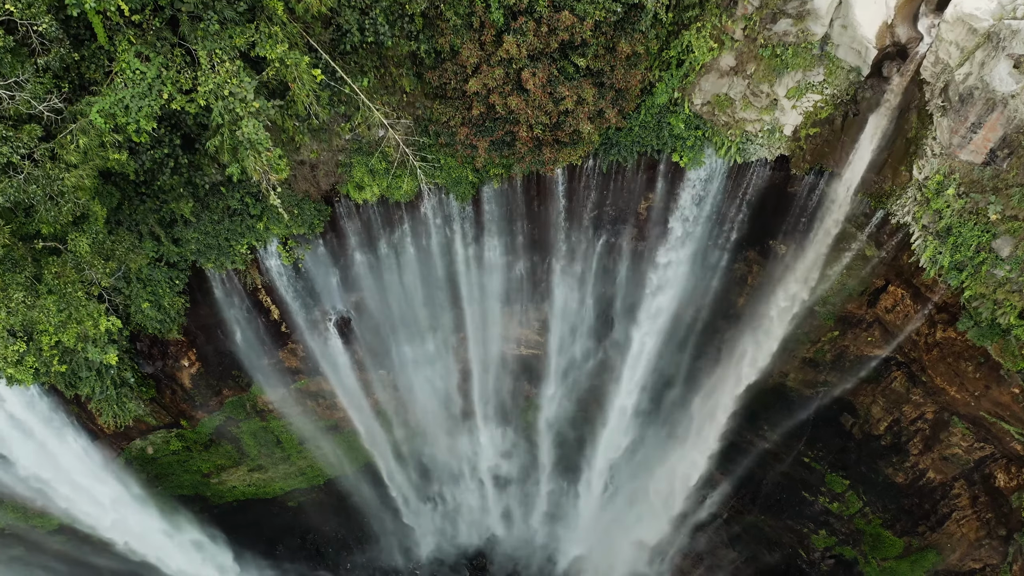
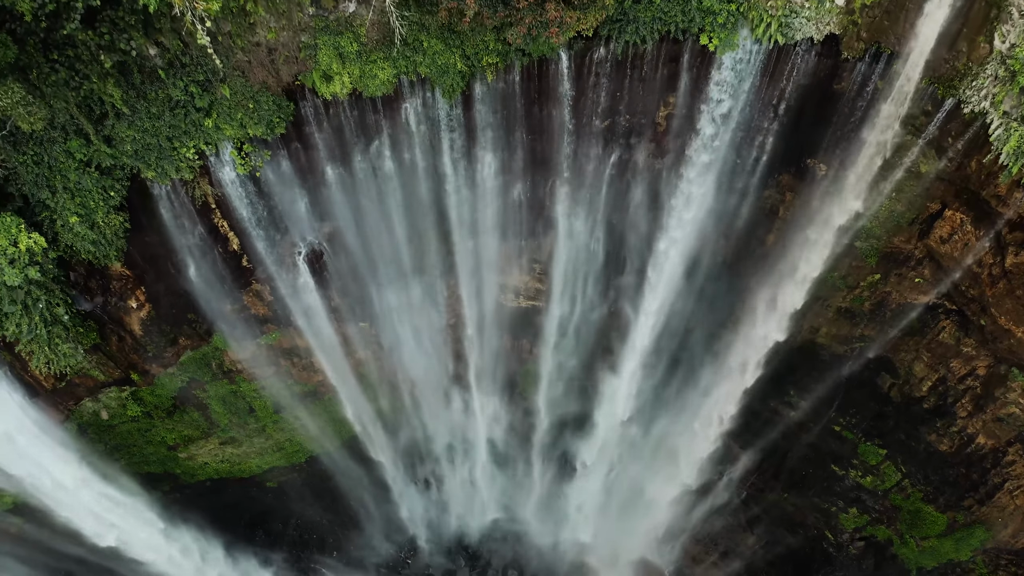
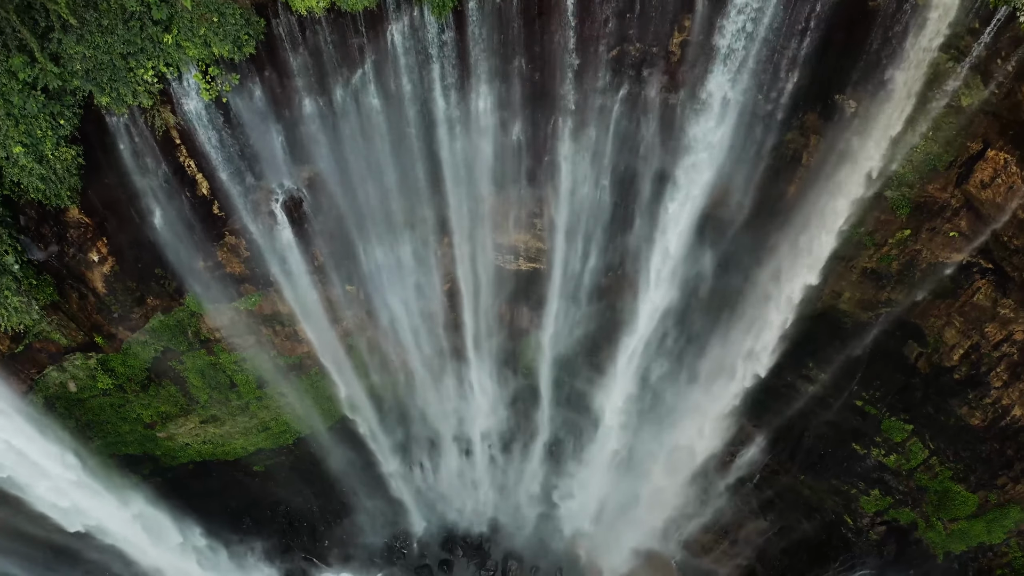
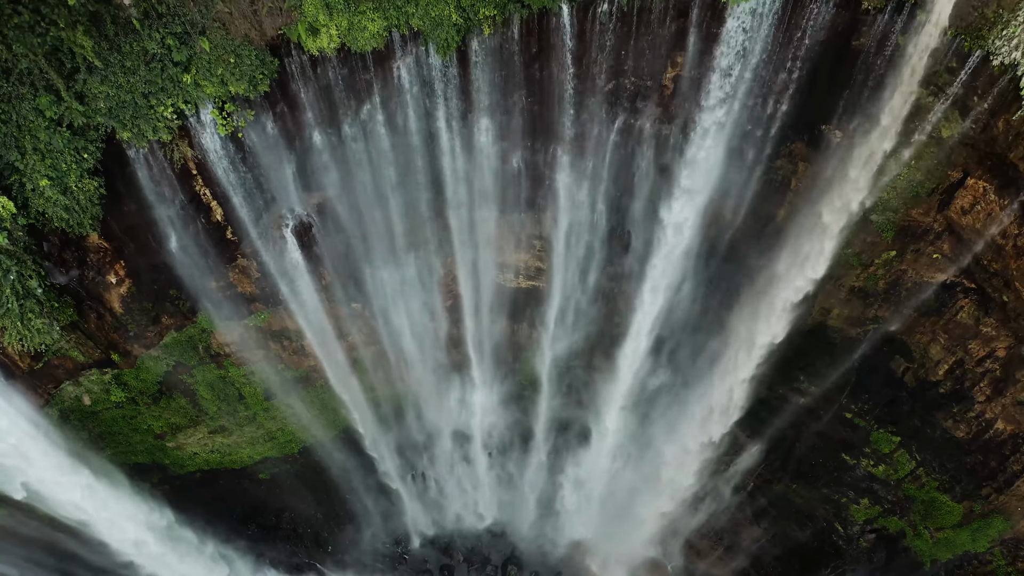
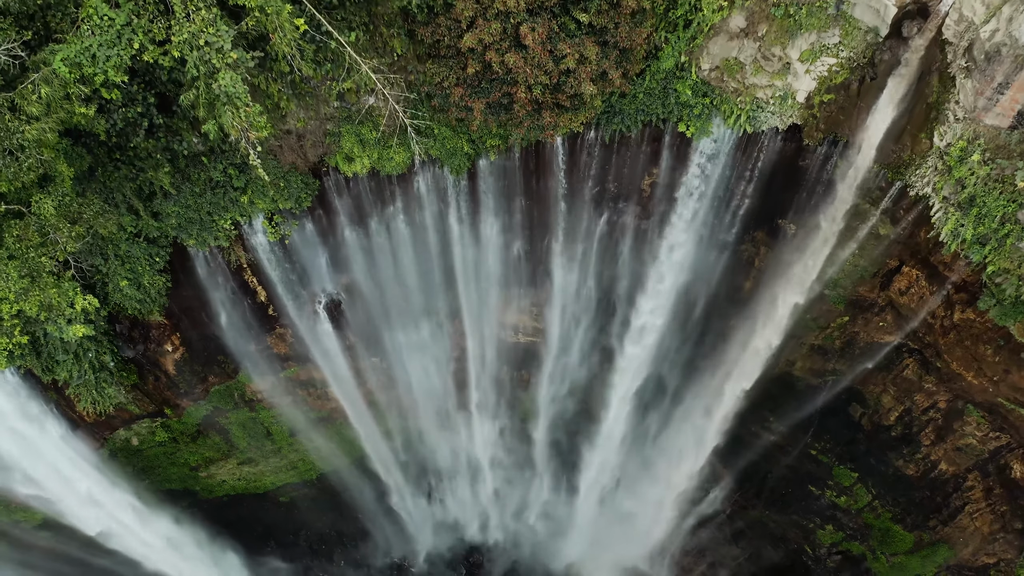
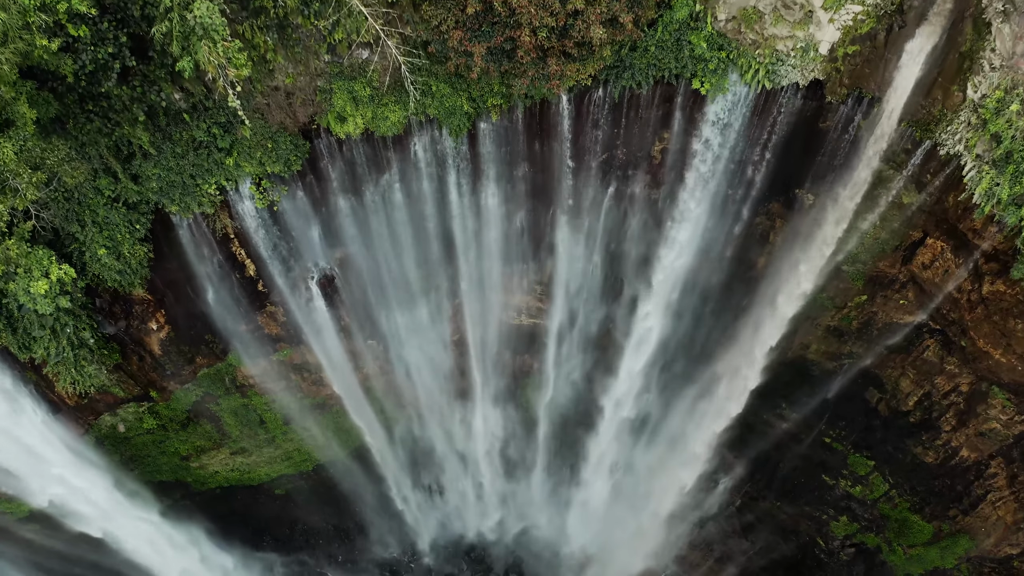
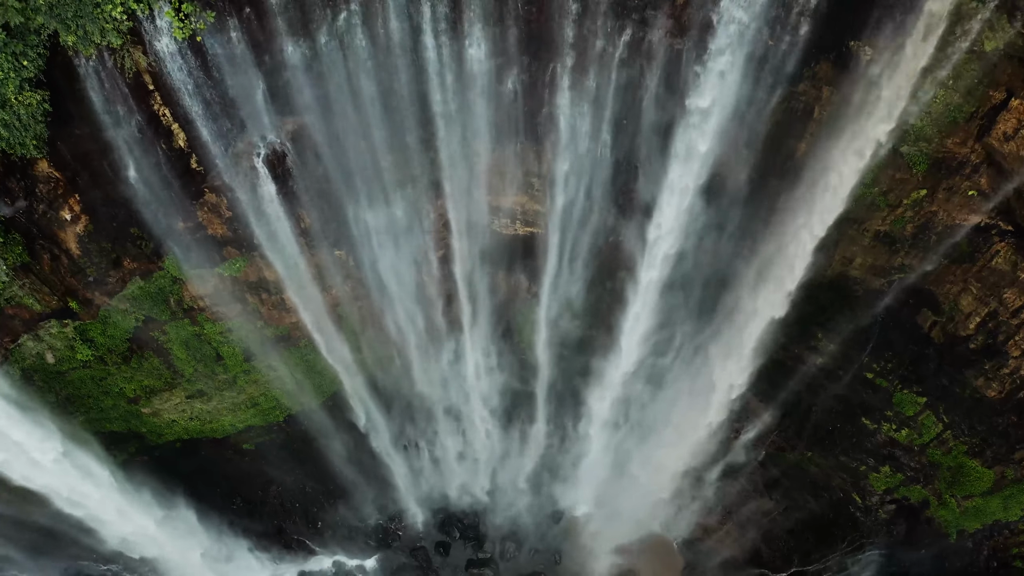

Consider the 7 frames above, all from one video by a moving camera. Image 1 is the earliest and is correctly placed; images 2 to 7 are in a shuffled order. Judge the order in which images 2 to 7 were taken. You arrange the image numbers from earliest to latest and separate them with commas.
5, 6, 2, 4, 3, 7
